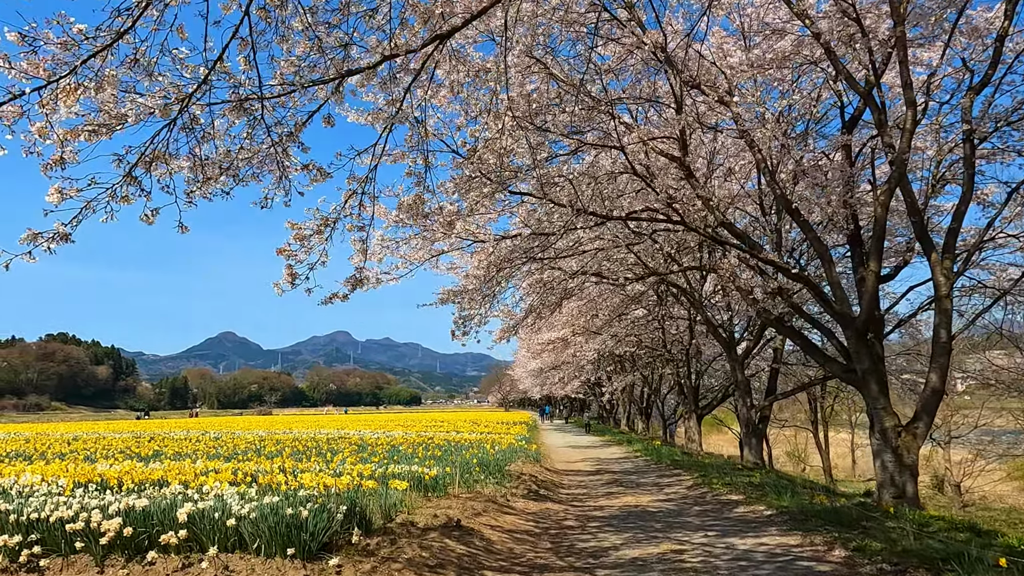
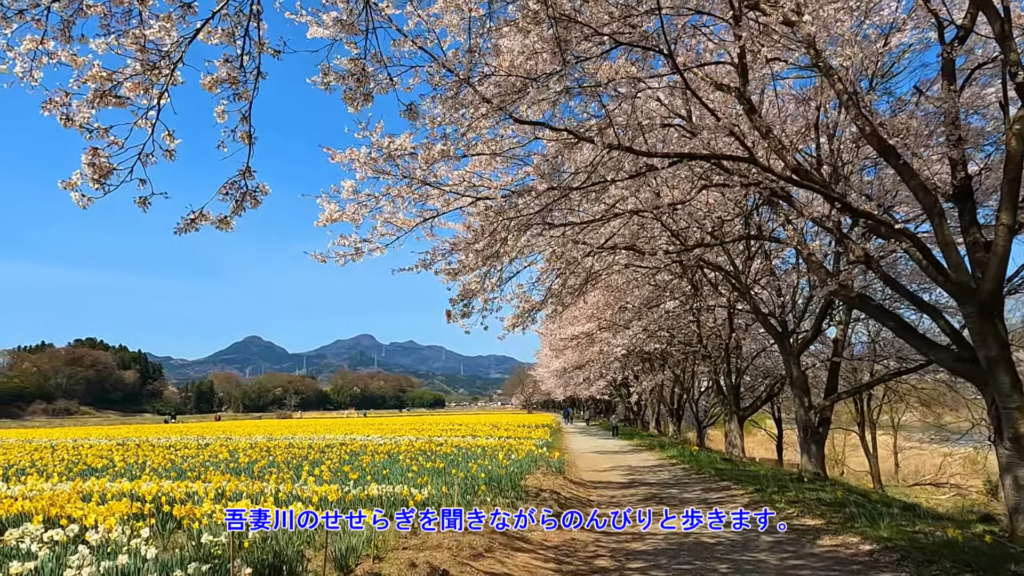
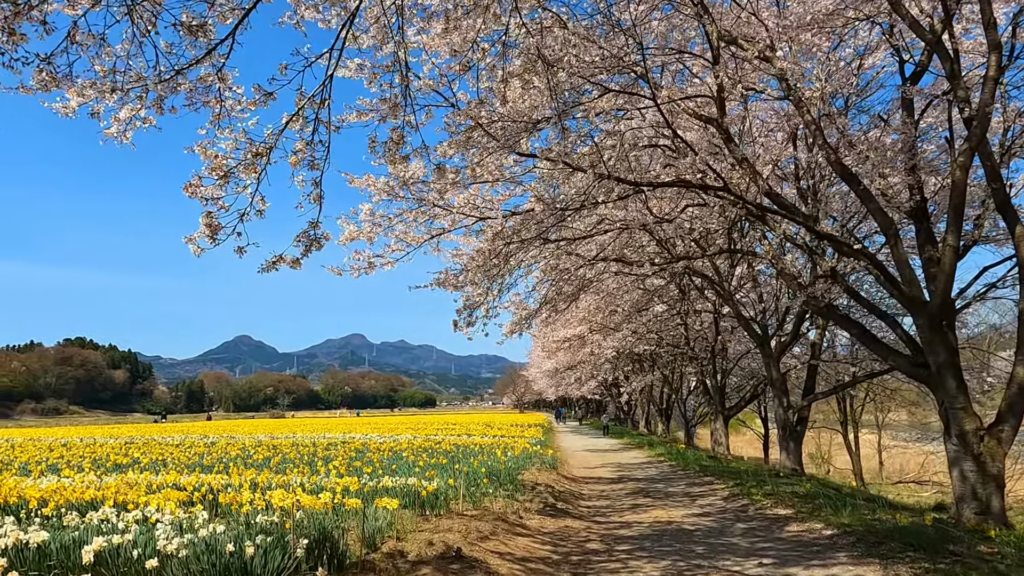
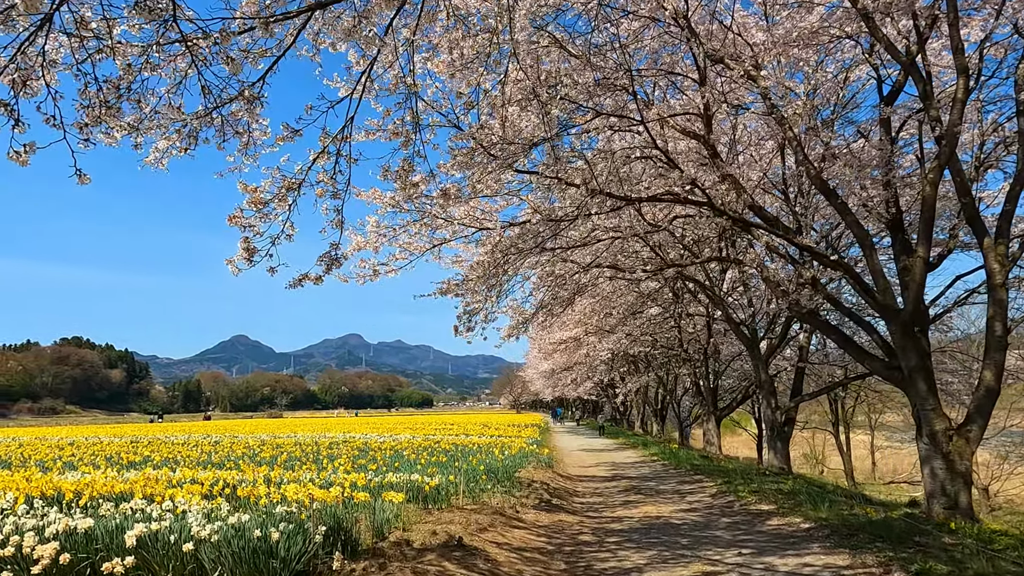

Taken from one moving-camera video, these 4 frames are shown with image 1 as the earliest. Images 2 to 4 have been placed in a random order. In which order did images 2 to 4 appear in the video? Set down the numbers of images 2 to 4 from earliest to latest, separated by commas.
4, 3, 2
